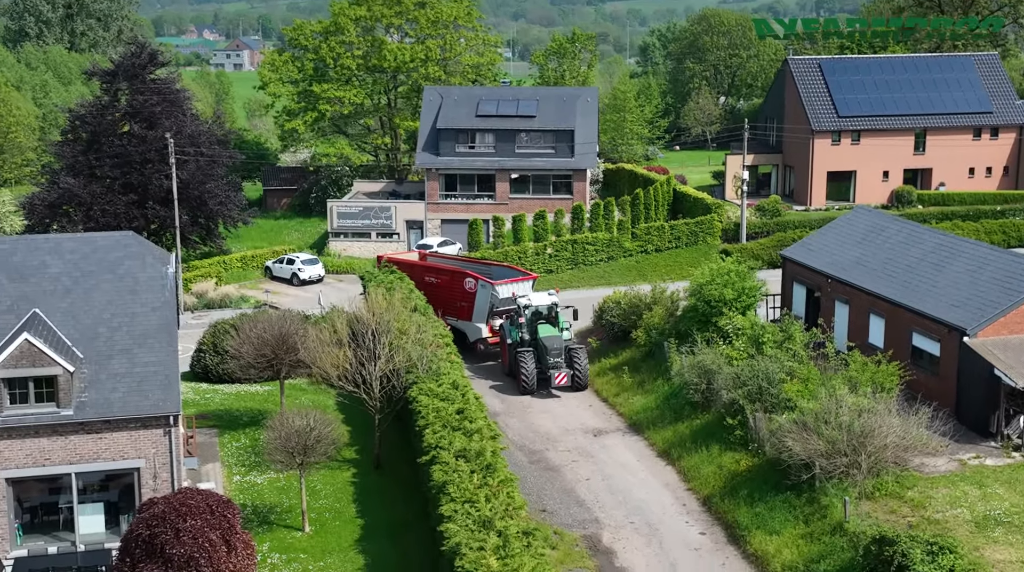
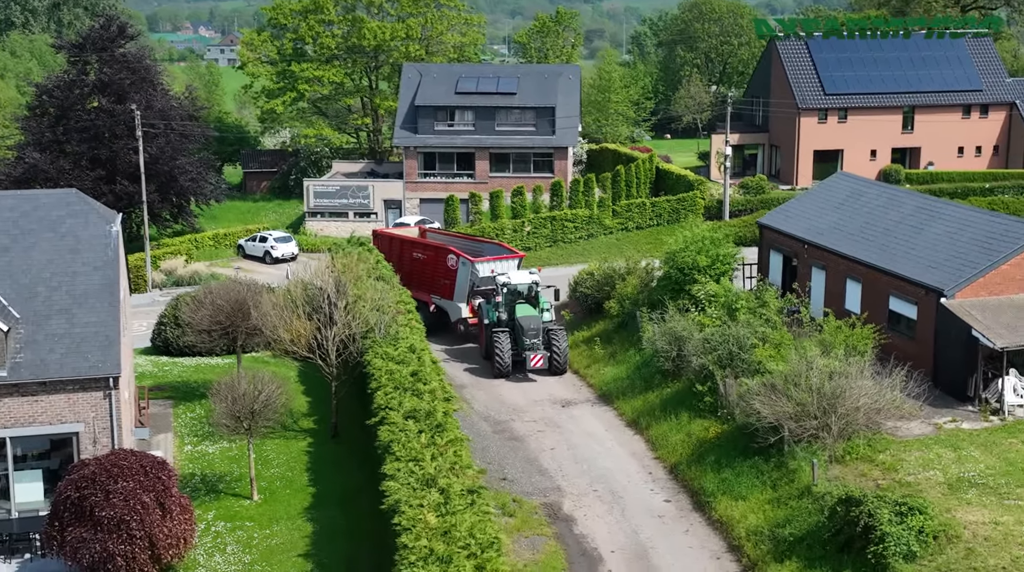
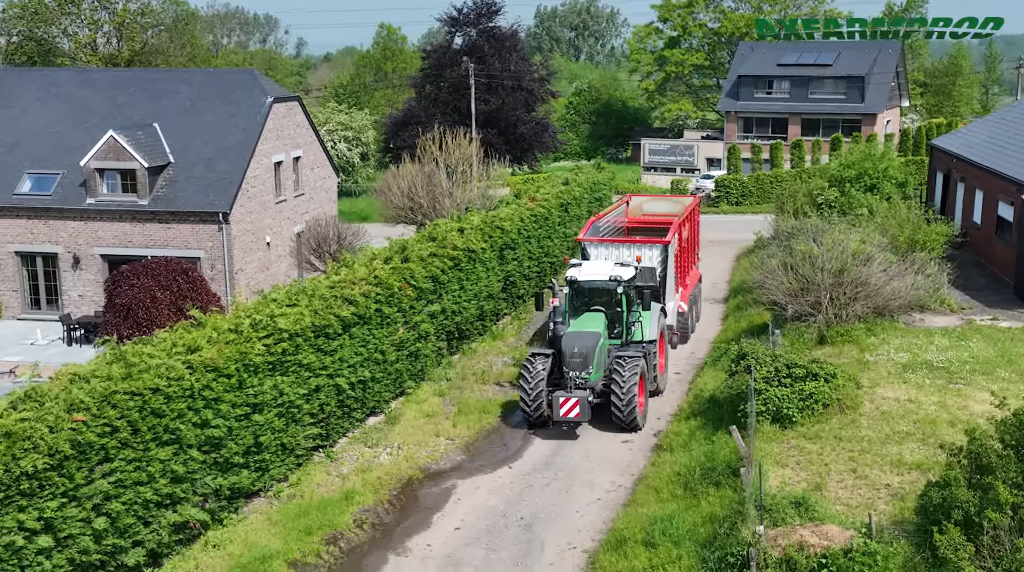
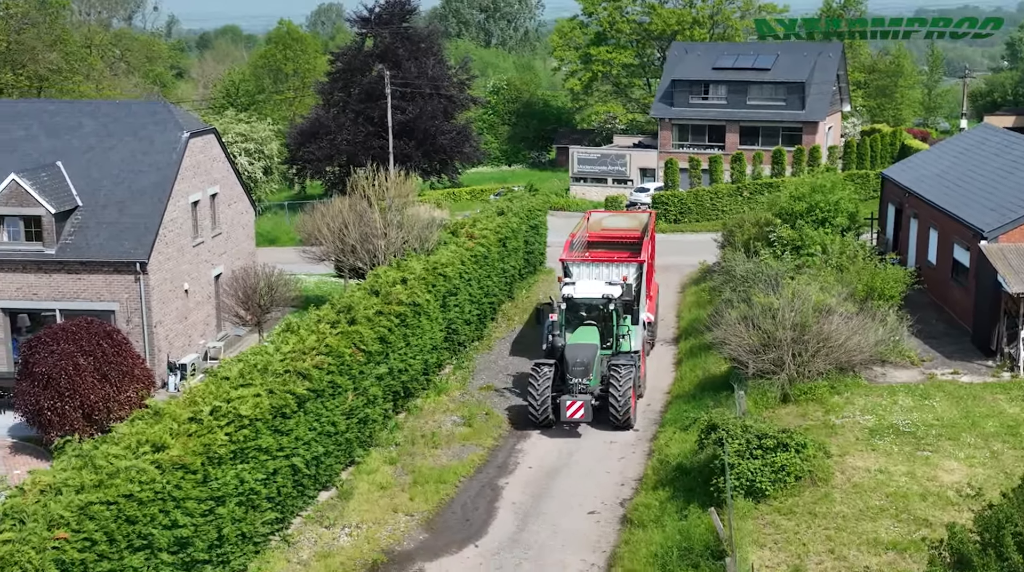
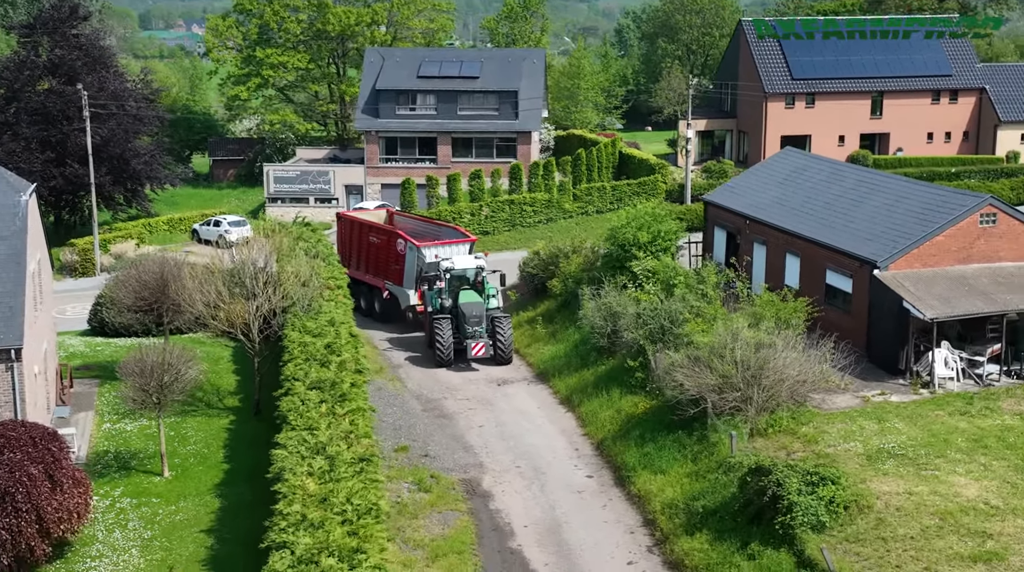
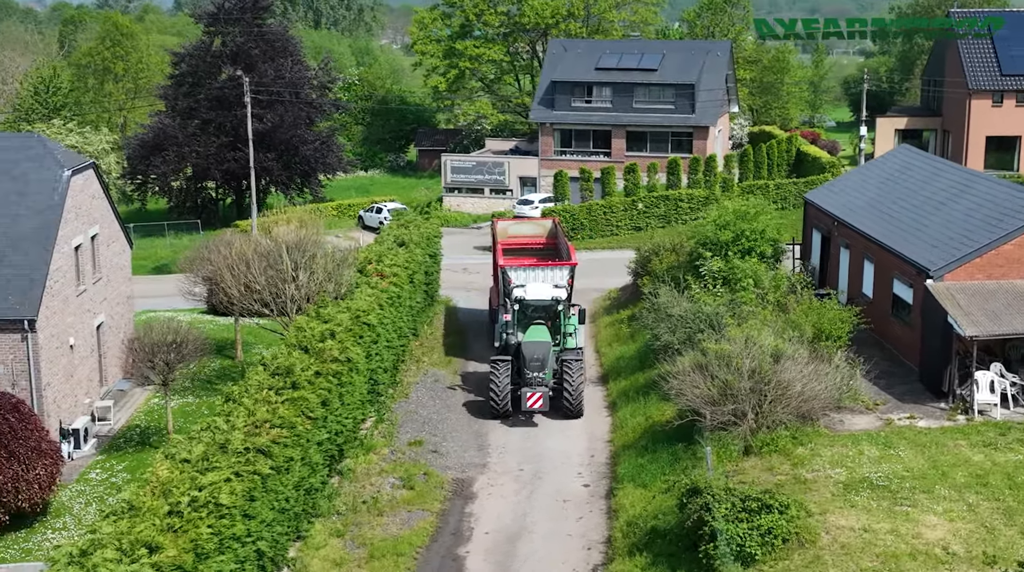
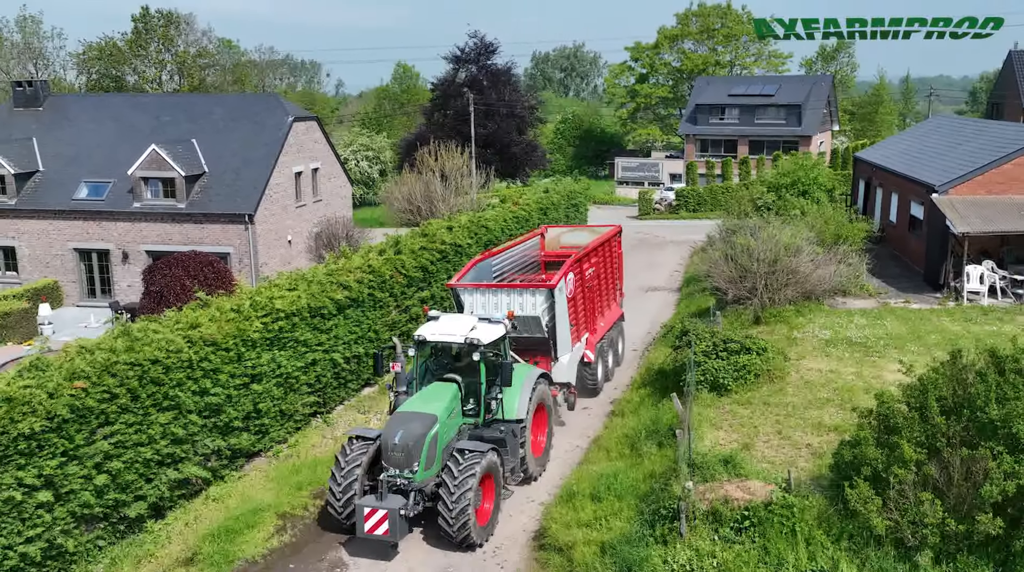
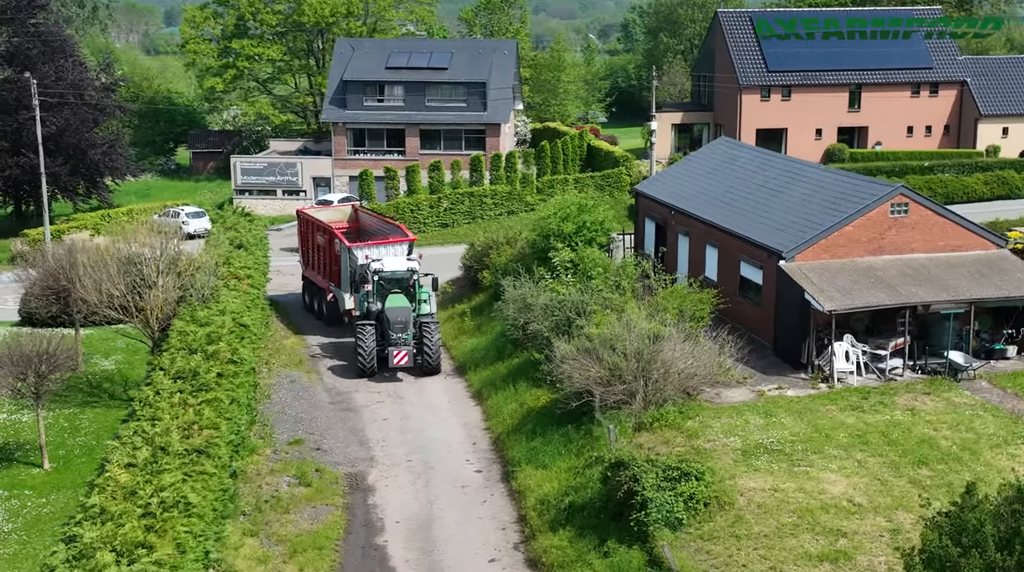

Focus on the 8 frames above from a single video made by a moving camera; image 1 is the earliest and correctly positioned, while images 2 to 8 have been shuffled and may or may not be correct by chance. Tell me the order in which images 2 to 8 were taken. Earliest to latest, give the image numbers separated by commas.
2, 5, 8, 6, 4, 3, 7
